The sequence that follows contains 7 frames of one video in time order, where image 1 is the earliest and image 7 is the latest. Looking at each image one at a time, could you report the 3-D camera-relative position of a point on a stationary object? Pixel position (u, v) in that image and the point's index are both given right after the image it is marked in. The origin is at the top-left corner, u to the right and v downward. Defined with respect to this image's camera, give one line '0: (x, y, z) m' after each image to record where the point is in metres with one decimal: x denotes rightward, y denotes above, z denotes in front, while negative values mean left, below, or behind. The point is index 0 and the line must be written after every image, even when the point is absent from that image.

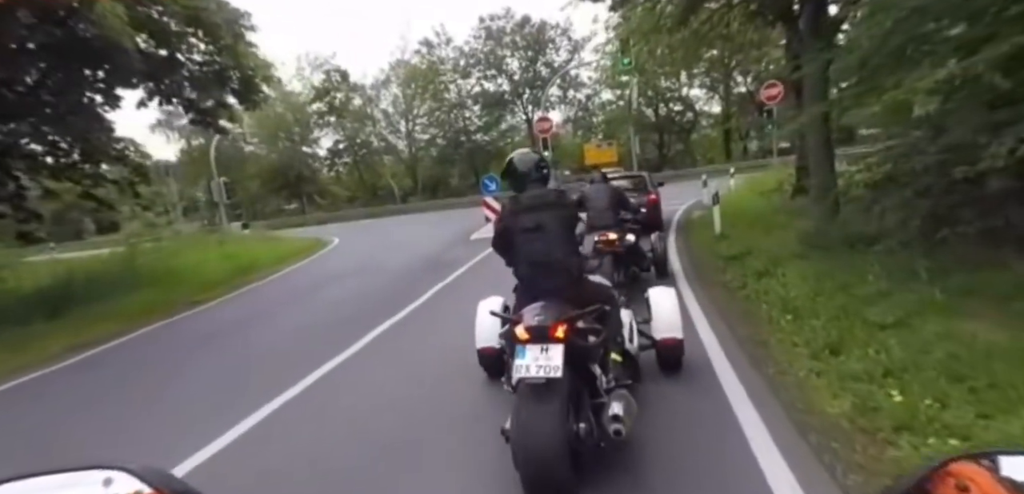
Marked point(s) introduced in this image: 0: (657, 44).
0: (+4.2, +6.0, +16.8) m
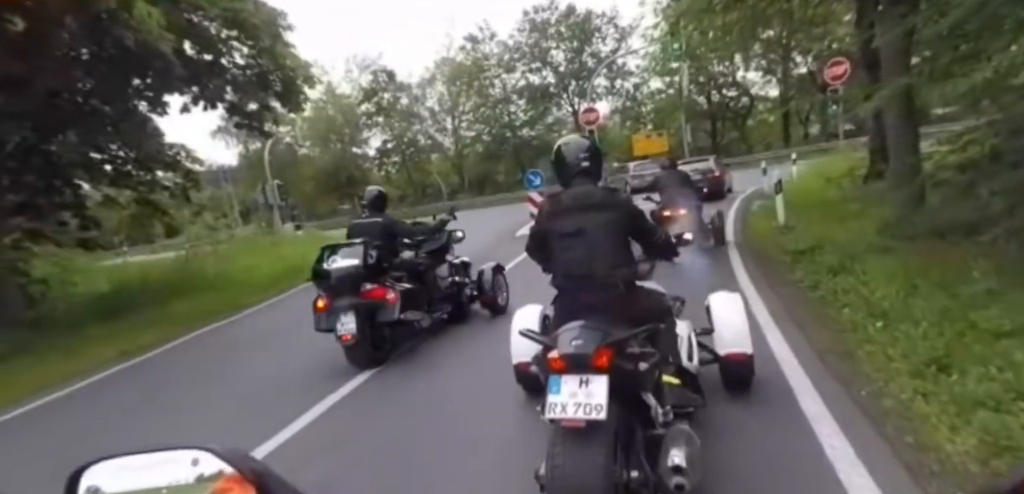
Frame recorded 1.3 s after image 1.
0: (+5.4, +6.2, +15.9) m
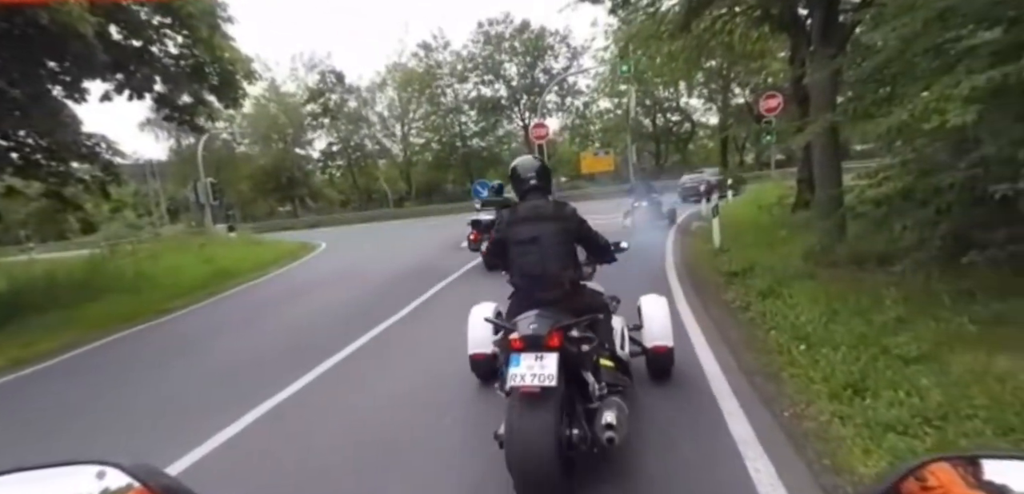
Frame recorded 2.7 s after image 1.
0: (+4.1, +5.6, +16.5) m
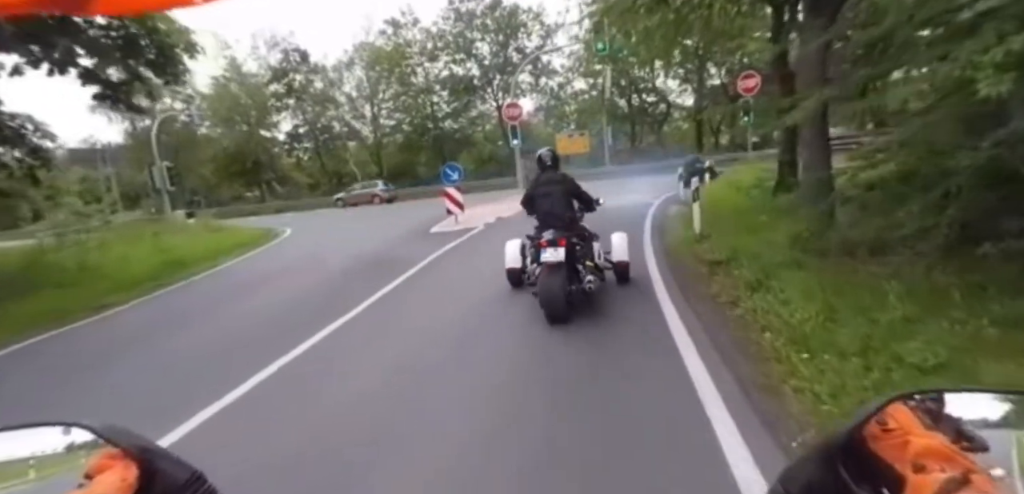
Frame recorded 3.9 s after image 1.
0: (+3.3, +6.1, +15.8) m
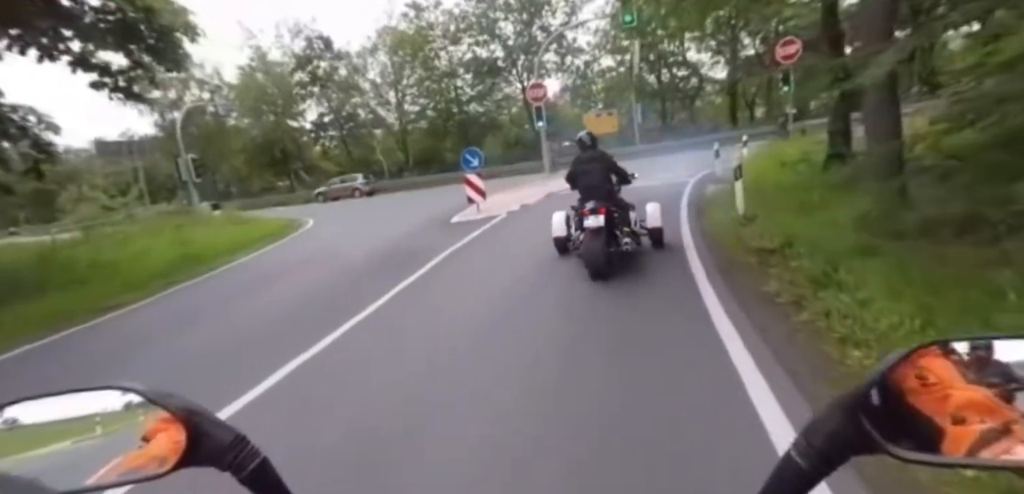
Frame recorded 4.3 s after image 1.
0: (+3.9, +6.5, +14.8) m
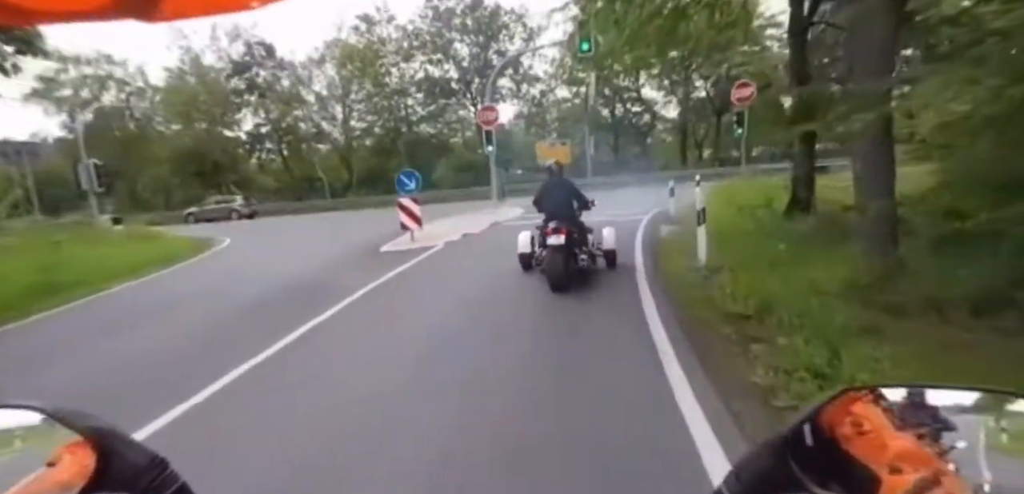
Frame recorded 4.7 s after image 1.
0: (+2.6, +5.5, +14.0) m
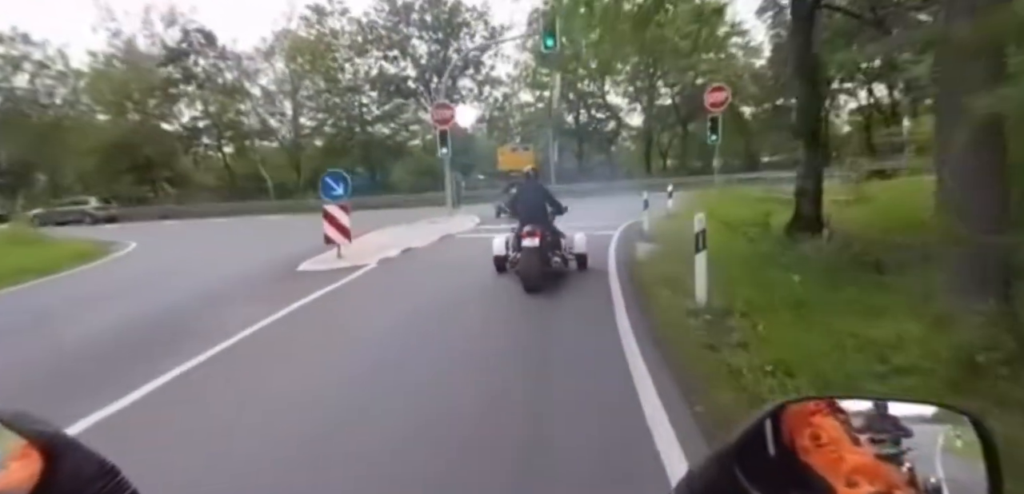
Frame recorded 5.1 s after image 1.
0: (+1.7, +5.1, +12.3) m
